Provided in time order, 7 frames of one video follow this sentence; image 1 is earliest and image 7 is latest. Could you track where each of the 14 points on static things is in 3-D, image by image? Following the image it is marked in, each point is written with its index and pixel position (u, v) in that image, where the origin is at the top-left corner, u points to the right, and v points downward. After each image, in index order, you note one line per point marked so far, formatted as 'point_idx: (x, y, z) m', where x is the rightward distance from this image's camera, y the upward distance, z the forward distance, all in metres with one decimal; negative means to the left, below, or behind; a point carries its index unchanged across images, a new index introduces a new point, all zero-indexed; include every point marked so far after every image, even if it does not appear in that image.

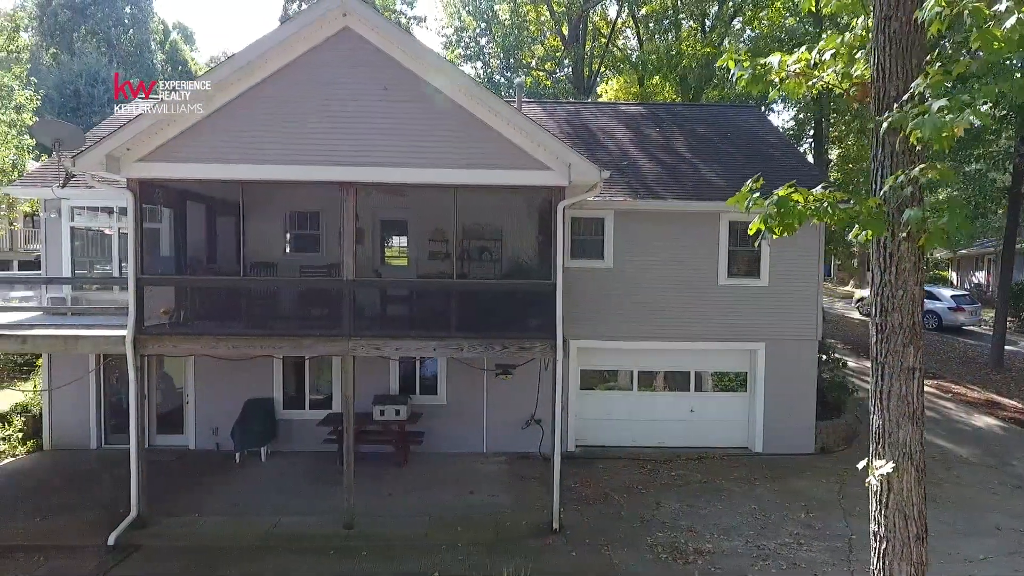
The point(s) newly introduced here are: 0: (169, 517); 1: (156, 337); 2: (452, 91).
0: (-4.3, -2.9, +8.1) m
1: (-4.3, -0.6, +8.0) m
2: (-0.7, +2.4, +7.7) m
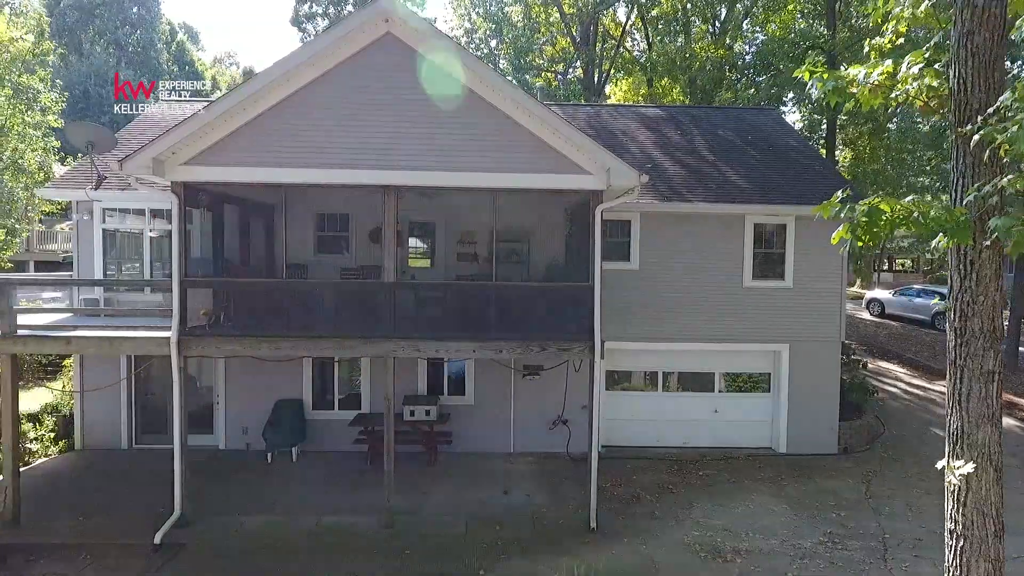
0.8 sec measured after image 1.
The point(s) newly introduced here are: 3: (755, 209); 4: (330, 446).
0: (-3.9, -3.0, +8.2) m
1: (-3.9, -0.6, +8.0) m
2: (-0.2, +2.3, +7.8) m
3: (+4.2, +1.4, +10.8) m
4: (-3.1, -2.7, +10.9) m
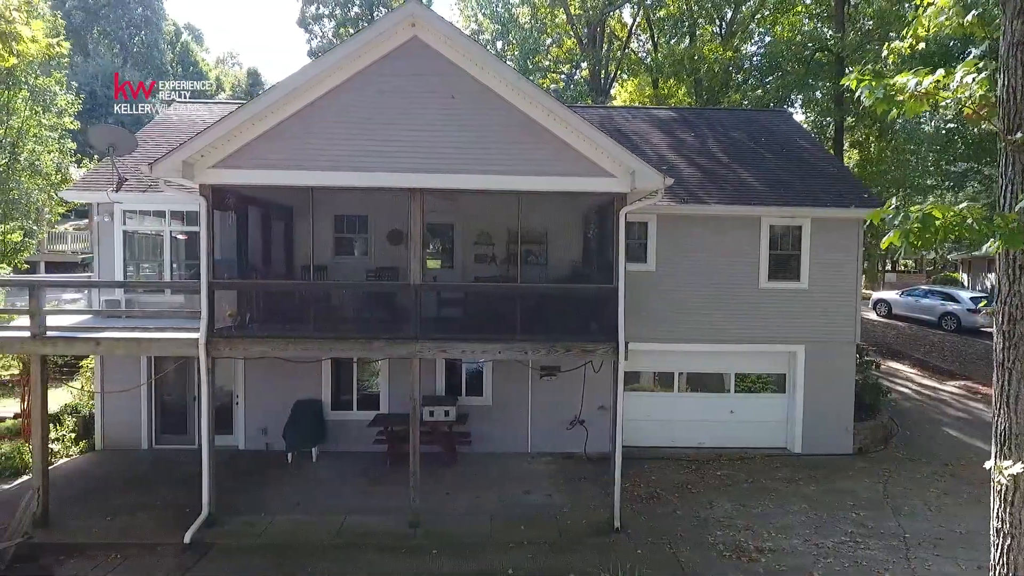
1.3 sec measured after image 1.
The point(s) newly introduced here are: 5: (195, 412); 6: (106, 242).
0: (-3.6, -3.0, +8.3) m
1: (-3.6, -0.7, +8.1) m
2: (+0.1, +2.3, +7.8) m
3: (+4.5, +1.3, +10.9) m
4: (-2.8, -2.7, +11.0) m
5: (-5.5, -2.2, +11.0) m
6: (-6.9, +0.8, +10.9) m
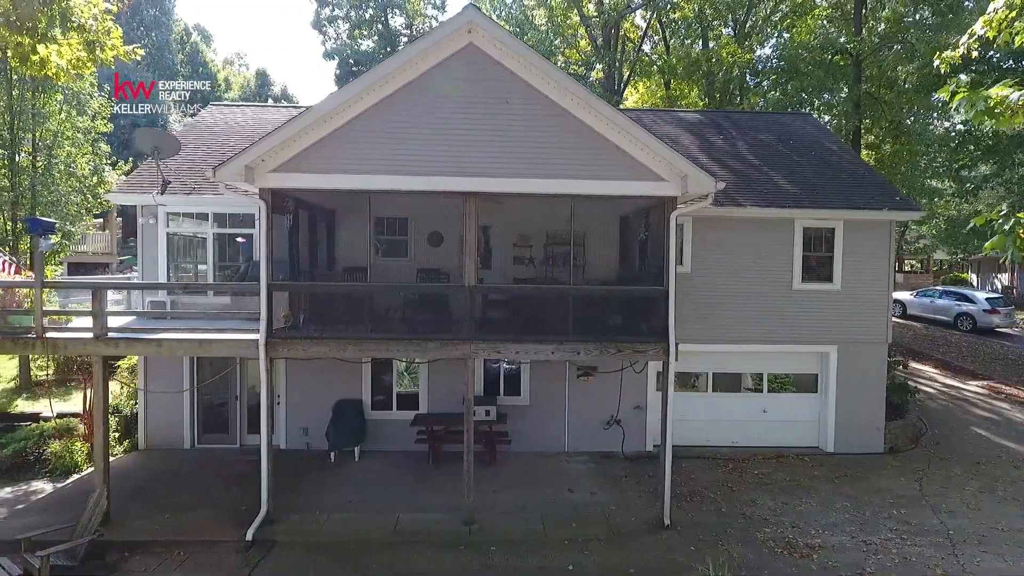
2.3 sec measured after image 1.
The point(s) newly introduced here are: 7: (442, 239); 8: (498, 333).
0: (-2.9, -3.0, +8.4) m
1: (-2.9, -0.7, +8.3) m
2: (+0.8, +2.3, +8.0) m
3: (+5.1, +1.3, +11.0) m
4: (-2.1, -2.8, +11.1) m
5: (-4.8, -2.2, +11.2) m
6: (-6.3, +0.8, +11.0) m
7: (-1.2, +0.9, +11.0) m
8: (-0.2, -0.6, +8.5) m
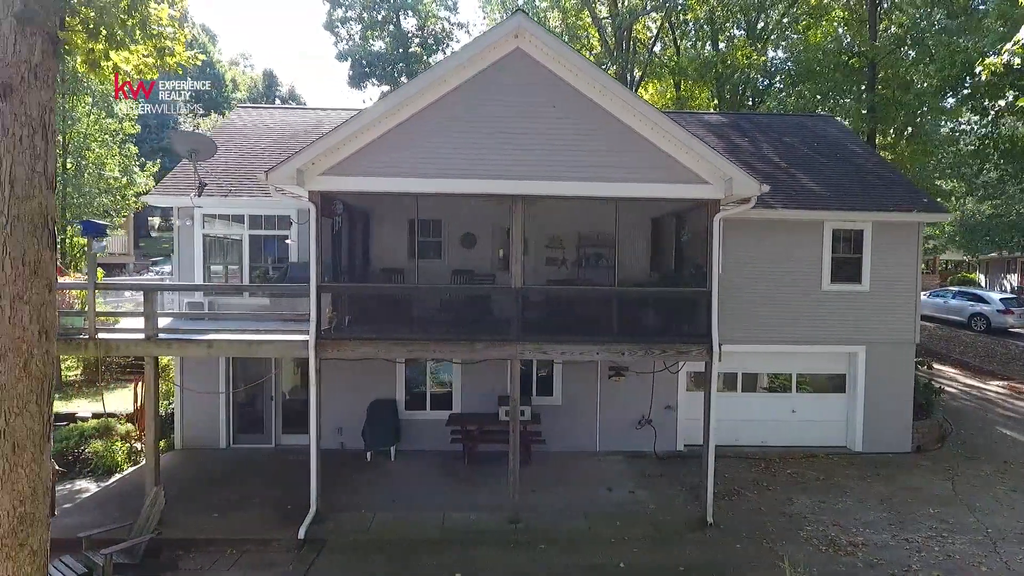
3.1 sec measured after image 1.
0: (-2.3, -3.0, +8.5) m
1: (-2.3, -0.7, +8.4) m
2: (+1.4, +2.3, +8.1) m
3: (+5.7, +1.3, +11.2) m
4: (-1.6, -2.8, +11.2) m
5: (-4.2, -2.2, +11.3) m
6: (-5.7, +0.8, +11.1) m
7: (-0.6, +0.8, +11.1) m
8: (+0.4, -0.6, +8.6) m
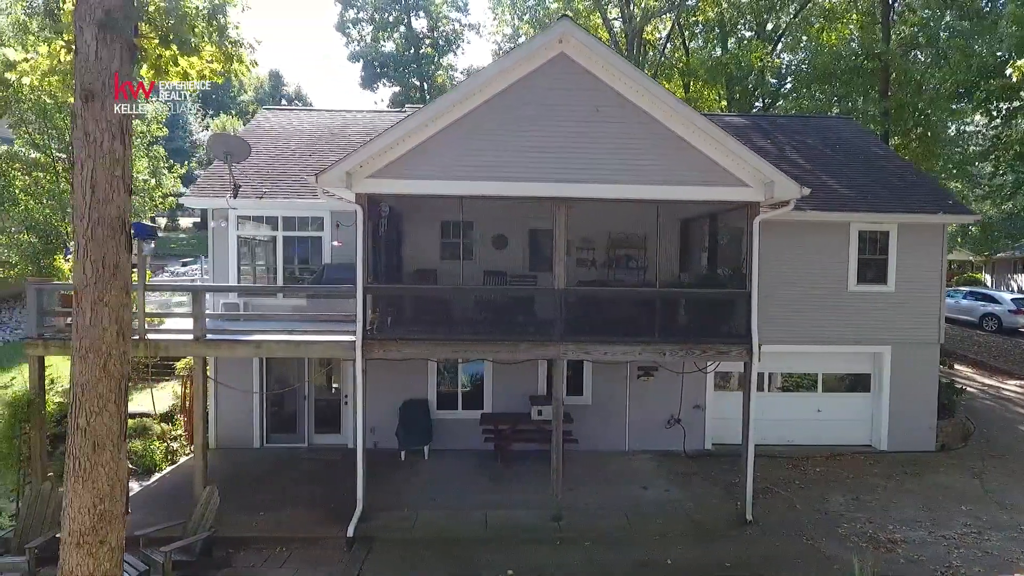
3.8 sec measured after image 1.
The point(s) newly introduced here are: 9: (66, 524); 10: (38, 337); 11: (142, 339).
0: (-1.7, -3.0, +8.7) m
1: (-1.8, -0.7, +8.5) m
2: (+1.9, +2.2, +8.2) m
3: (+6.2, +1.3, +11.3) m
4: (-1.0, -2.8, +11.4) m
5: (-3.7, -2.2, +11.4) m
6: (-5.1, +0.7, +11.2) m
7: (-0.1, +0.8, +11.3) m
8: (+1.0, -0.6, +8.7) m
9: (-3.6, -1.9, +5.2) m
10: (-6.0, -0.6, +8.2) m
11: (-4.7, -0.7, +8.1) m
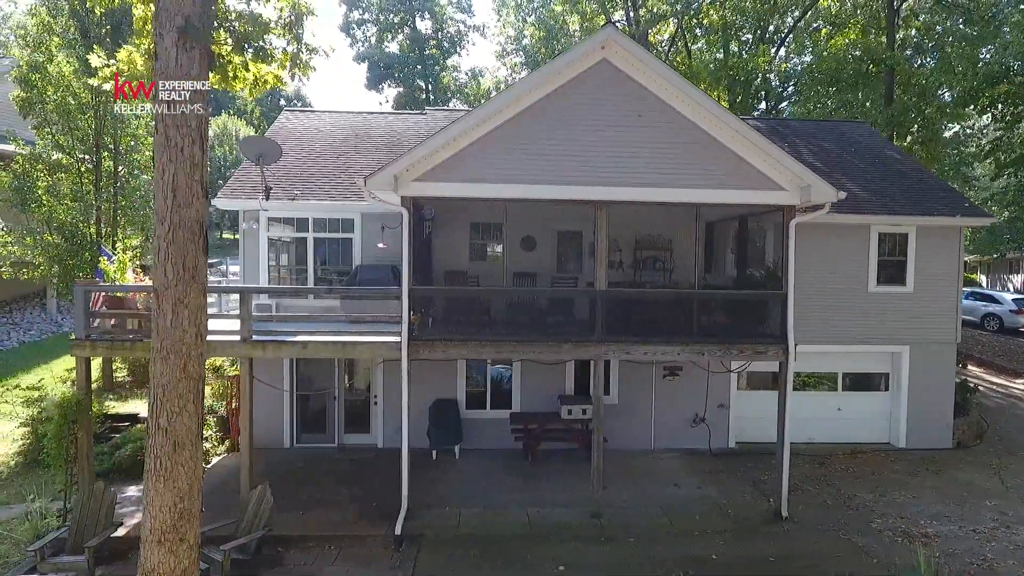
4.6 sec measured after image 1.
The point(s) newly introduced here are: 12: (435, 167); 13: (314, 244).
0: (-1.2, -3.1, +8.8) m
1: (-1.2, -0.7, +8.6) m
2: (+2.5, +2.2, +8.4) m
3: (+6.8, +1.3, +11.5) m
4: (-0.5, -2.8, +11.5) m
5: (-3.2, -2.2, +11.5) m
6: (-4.6, +0.7, +11.3) m
7: (+0.4, +0.8, +11.4) m
8: (+1.5, -0.7, +8.9) m
9: (-3.0, -2.0, +5.3) m
10: (-5.5, -0.6, +8.2) m
11: (-4.2, -0.7, +8.2) m
12: (-1.0, +1.6, +8.2) m
13: (-3.5, +0.8, +11.4) m
